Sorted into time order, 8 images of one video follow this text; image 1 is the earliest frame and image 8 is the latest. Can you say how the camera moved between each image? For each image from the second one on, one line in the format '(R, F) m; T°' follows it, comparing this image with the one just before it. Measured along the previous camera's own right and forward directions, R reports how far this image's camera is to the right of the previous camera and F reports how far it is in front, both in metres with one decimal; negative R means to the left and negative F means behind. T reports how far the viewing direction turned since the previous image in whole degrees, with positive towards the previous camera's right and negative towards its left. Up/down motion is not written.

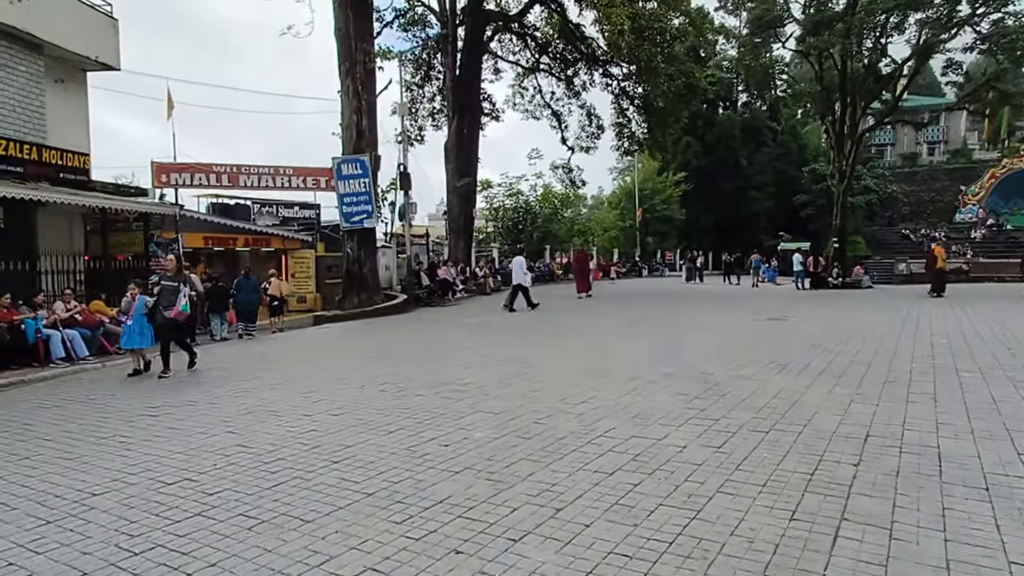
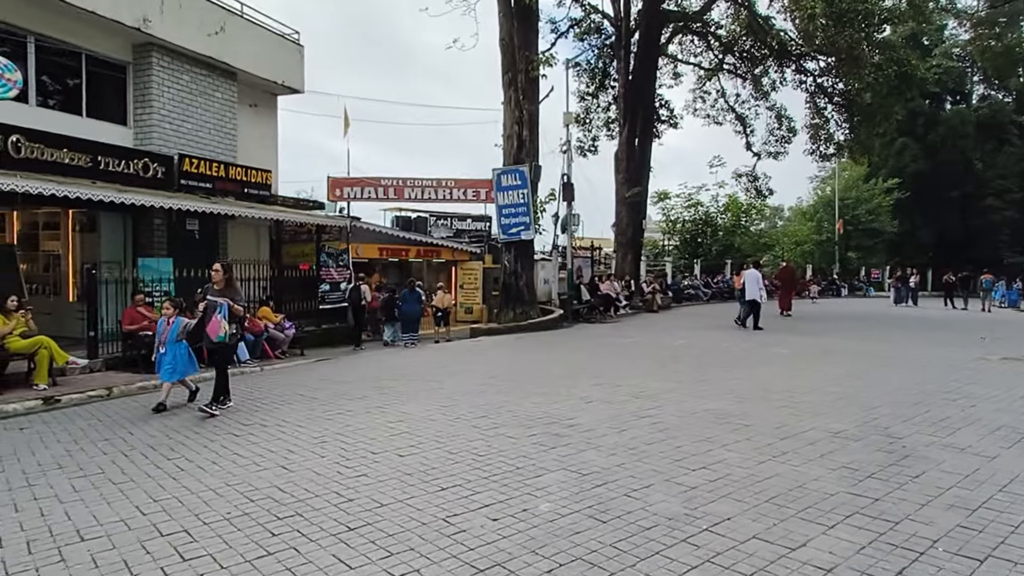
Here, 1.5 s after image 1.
(+0.6, +1.2) m; -16°
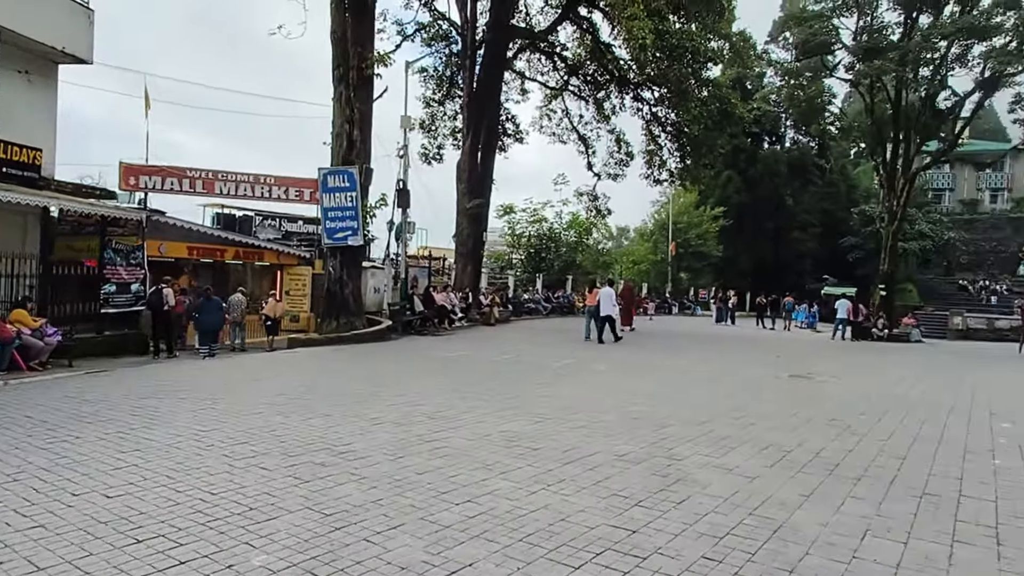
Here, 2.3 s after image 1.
(+1.0, +0.6) m; +12°
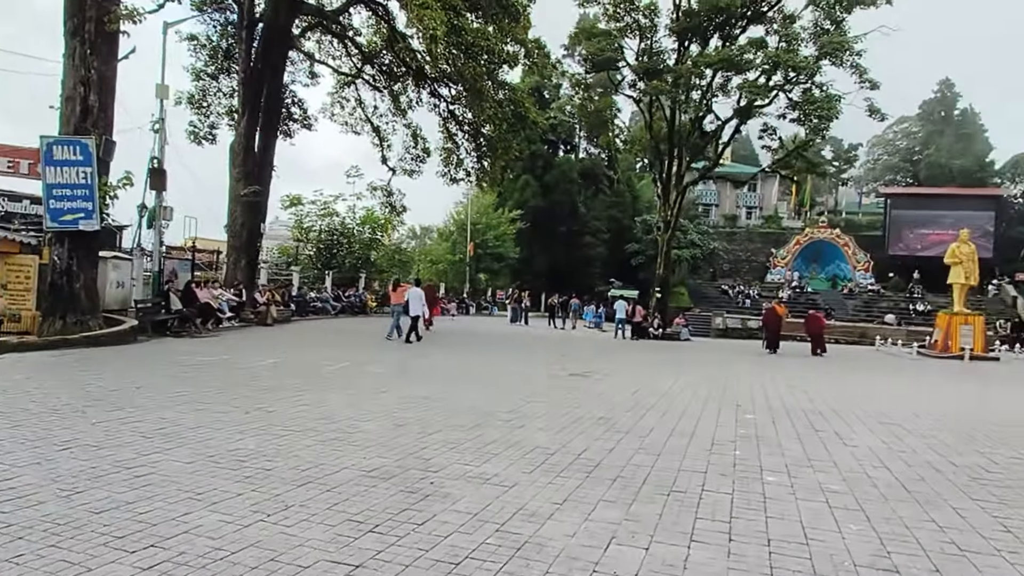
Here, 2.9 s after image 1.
(+0.8, +0.8) m; +17°
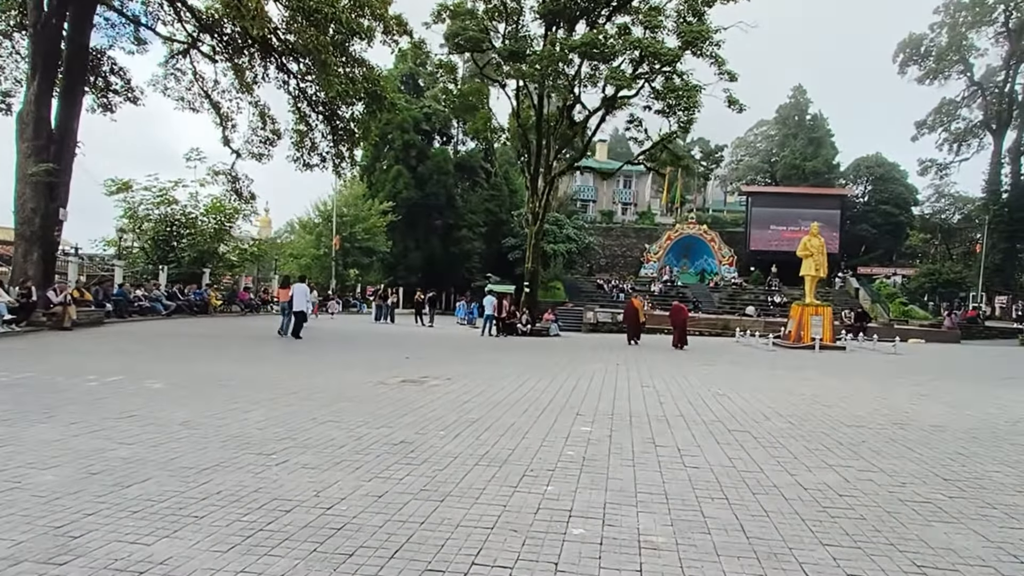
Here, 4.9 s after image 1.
(+1.2, +1.7) m; +10°
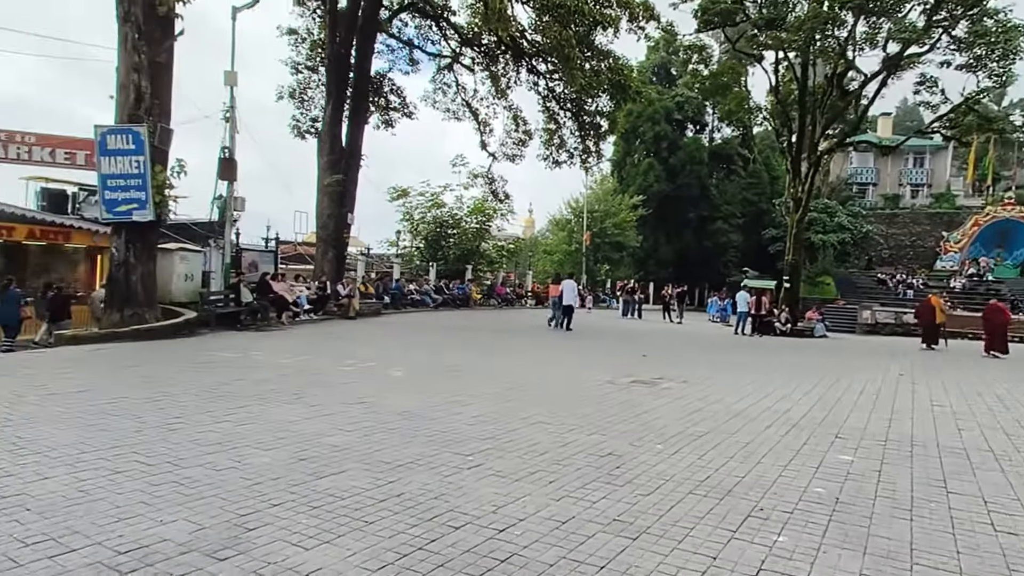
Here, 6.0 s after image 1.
(+0.3, +1.0) m; -22°
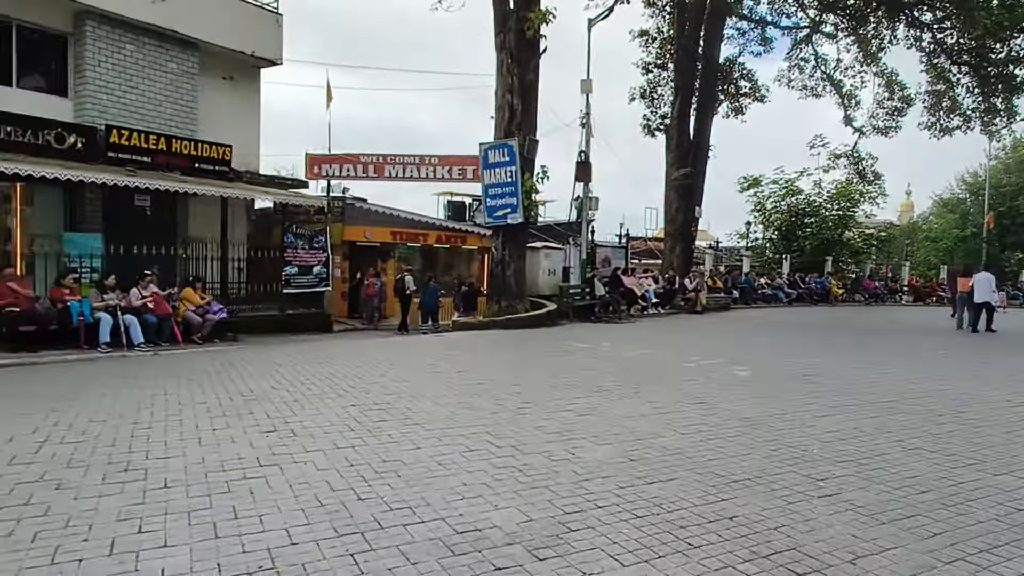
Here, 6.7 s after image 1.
(+0.1, +0.1) m; -30°
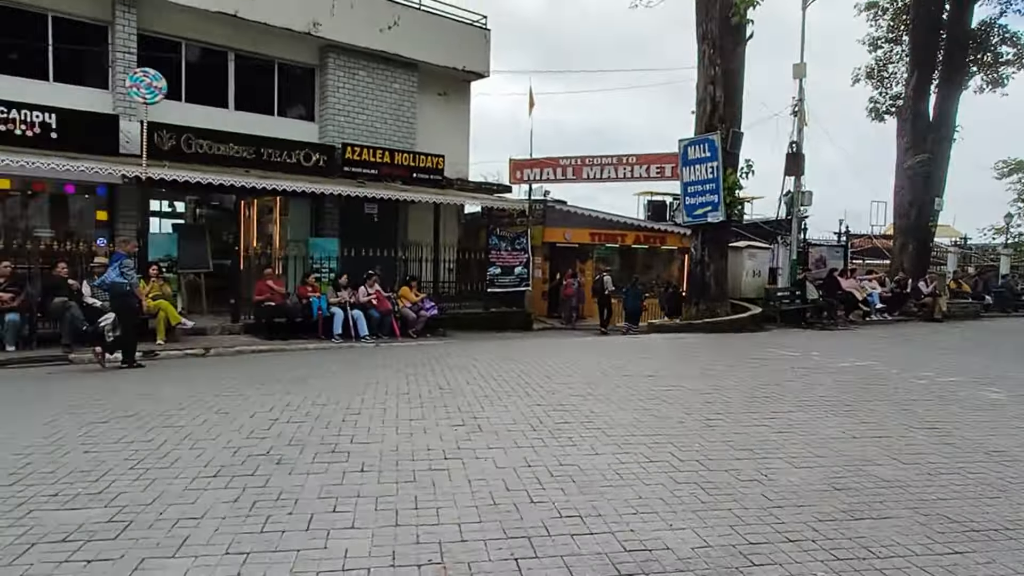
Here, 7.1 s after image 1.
(+0.1, +0.1) m; -17°
